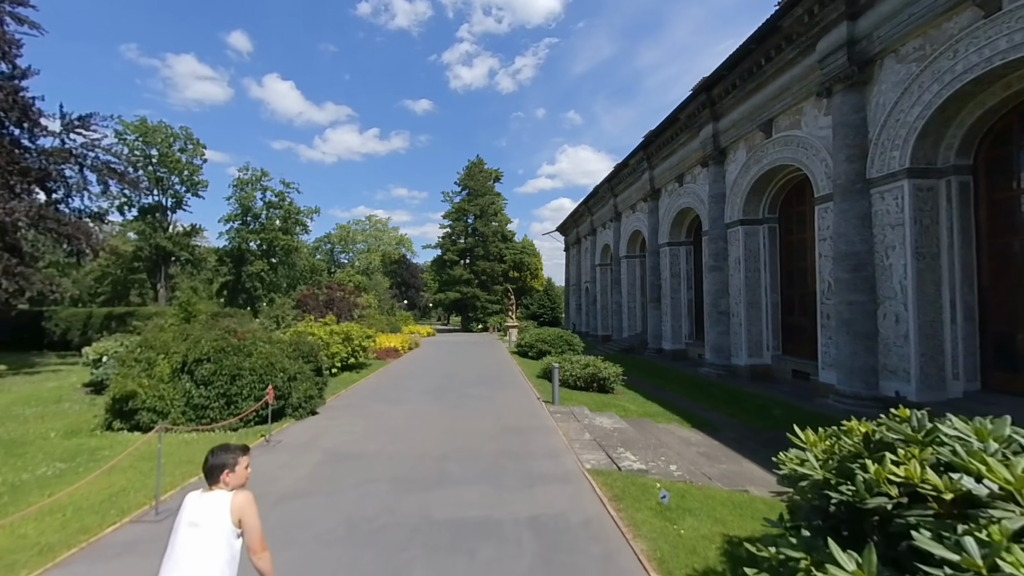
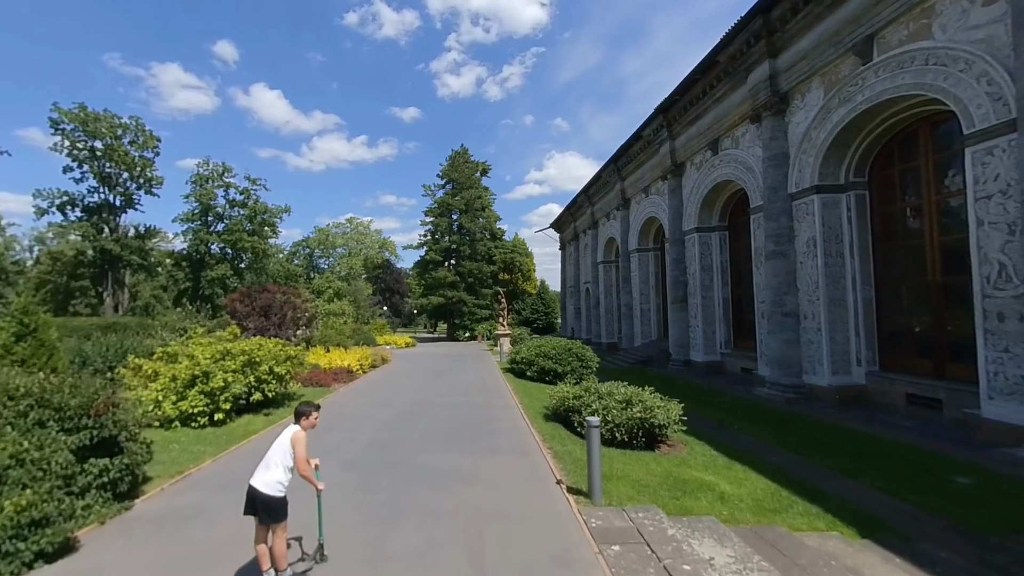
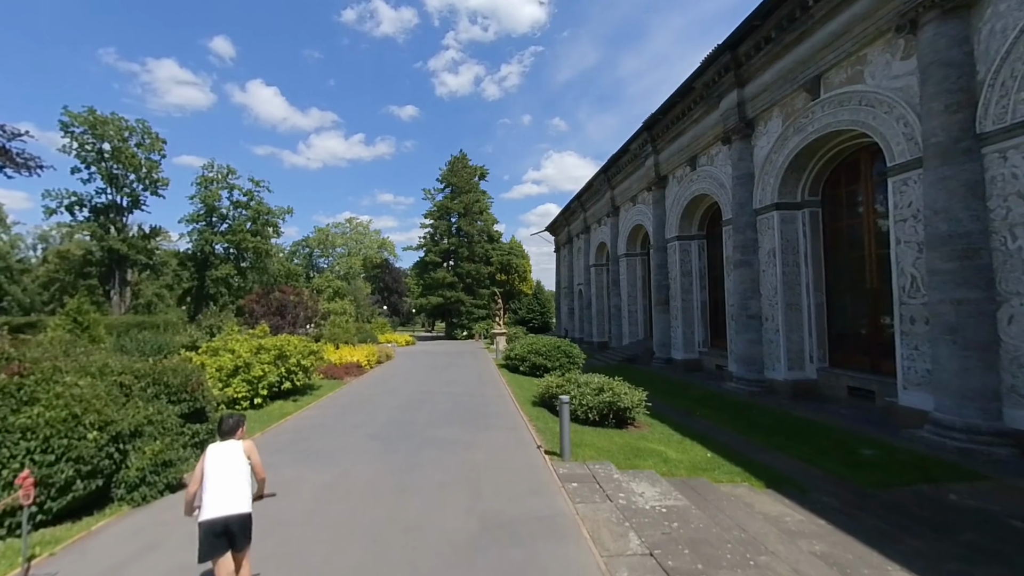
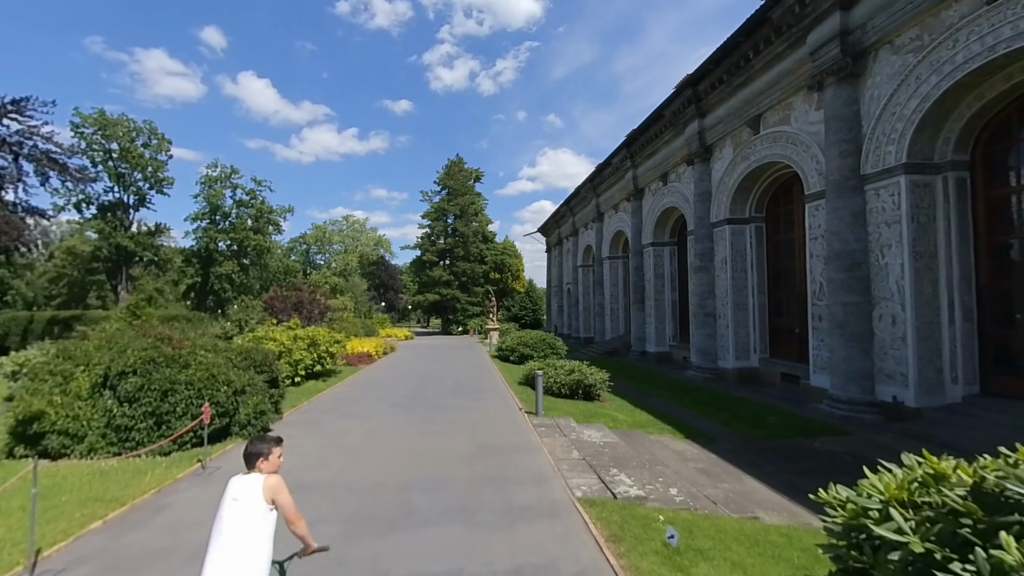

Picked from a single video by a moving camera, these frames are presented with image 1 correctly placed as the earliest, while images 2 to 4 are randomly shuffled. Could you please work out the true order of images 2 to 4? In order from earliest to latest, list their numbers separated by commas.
4, 3, 2
